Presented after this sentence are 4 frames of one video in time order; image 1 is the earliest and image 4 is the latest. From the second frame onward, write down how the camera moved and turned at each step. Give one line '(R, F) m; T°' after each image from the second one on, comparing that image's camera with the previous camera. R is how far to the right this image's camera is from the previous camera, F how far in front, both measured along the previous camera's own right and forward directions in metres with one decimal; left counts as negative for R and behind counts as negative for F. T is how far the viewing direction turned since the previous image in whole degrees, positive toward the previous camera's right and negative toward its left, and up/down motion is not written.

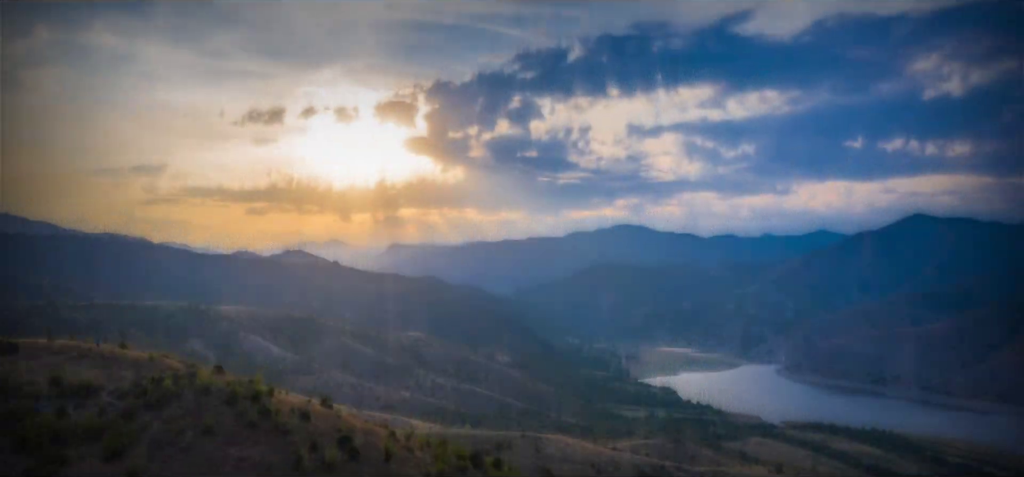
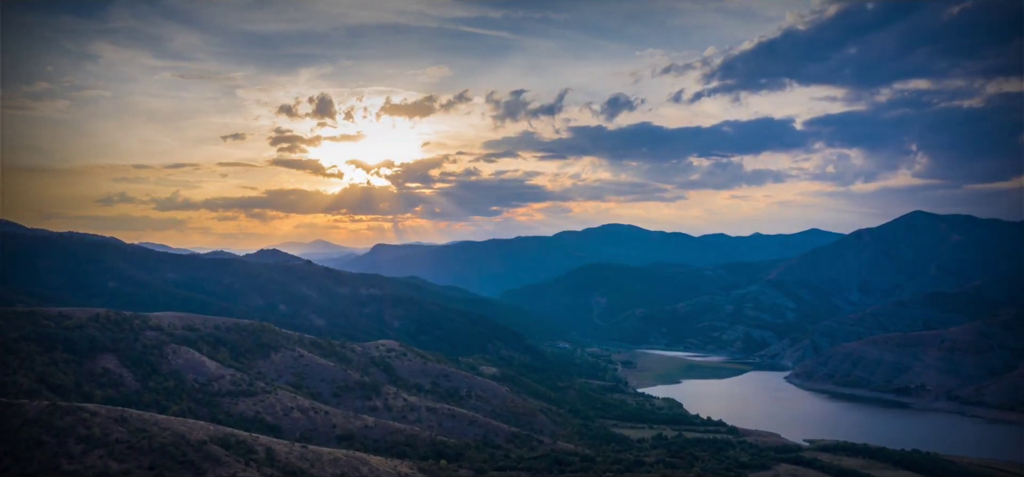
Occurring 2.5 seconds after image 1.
(+0.1, +7.6) m; +1°
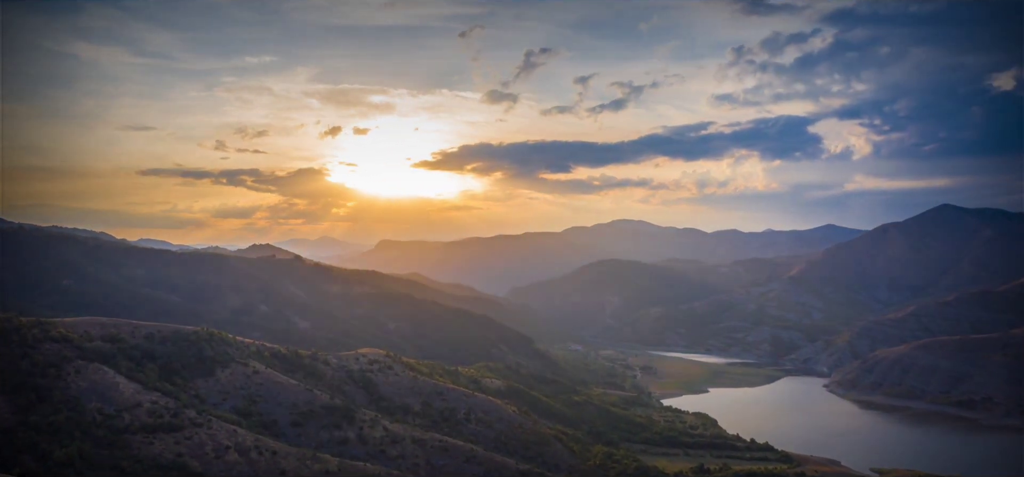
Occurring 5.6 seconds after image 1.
(-0.1, +9.0) m; -1°
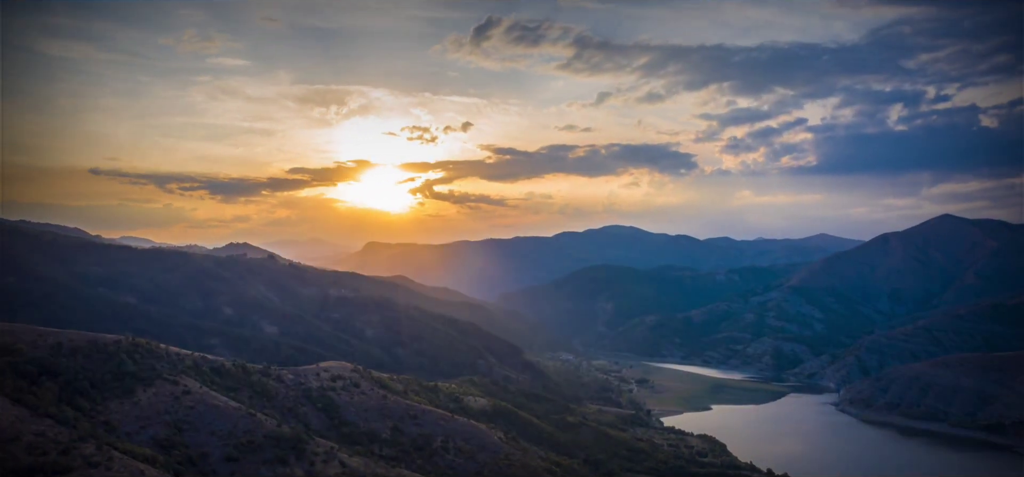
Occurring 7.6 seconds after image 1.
(+0.1, +5.9) m; +1°
